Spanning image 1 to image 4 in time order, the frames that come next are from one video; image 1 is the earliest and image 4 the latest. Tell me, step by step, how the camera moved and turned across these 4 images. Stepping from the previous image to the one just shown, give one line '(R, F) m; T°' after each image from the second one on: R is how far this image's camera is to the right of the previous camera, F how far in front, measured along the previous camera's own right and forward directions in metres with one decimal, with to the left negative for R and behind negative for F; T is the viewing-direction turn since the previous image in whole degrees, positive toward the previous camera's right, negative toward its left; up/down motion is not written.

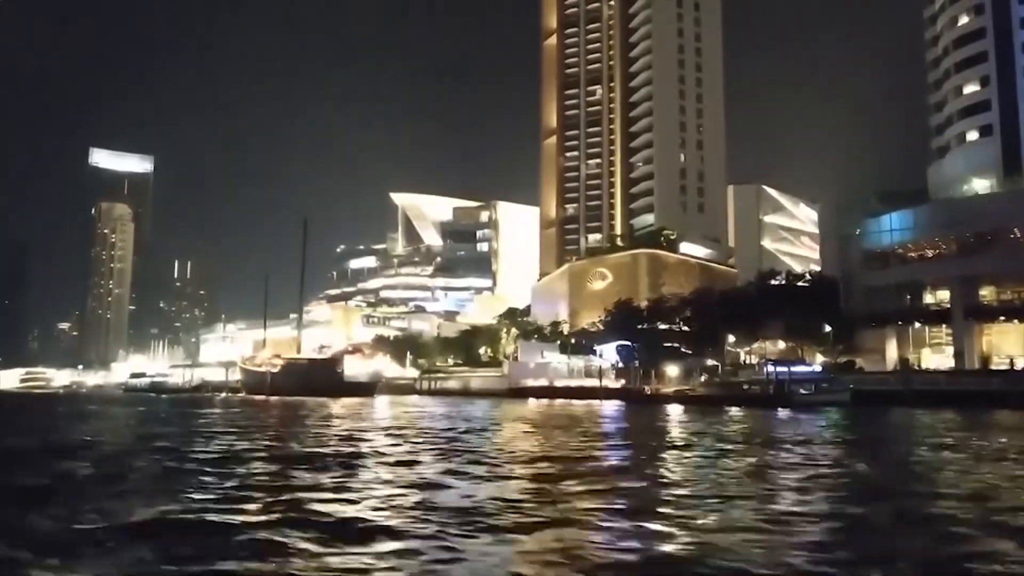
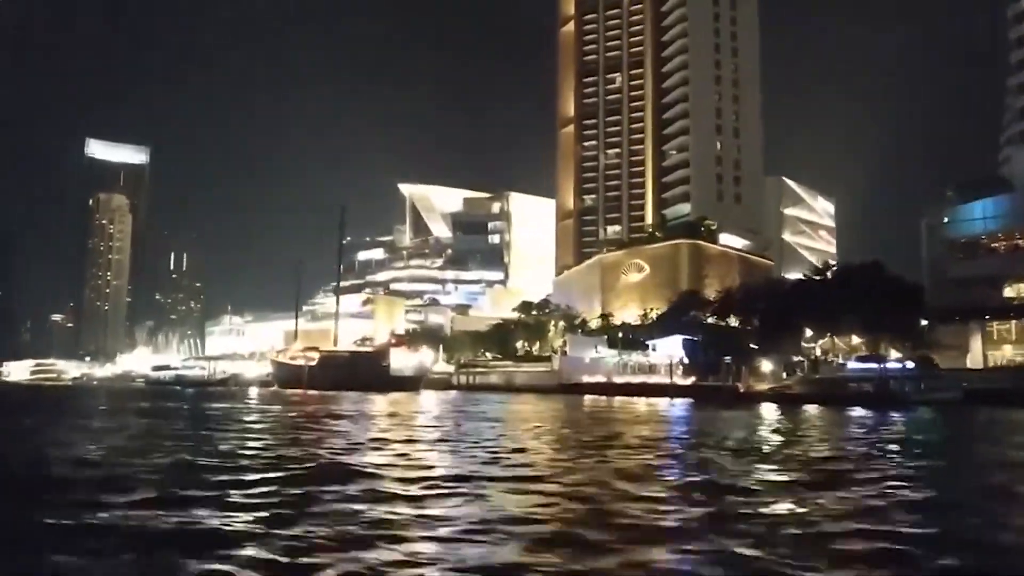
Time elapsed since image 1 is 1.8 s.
(-5.0, +4.6) m; +1°
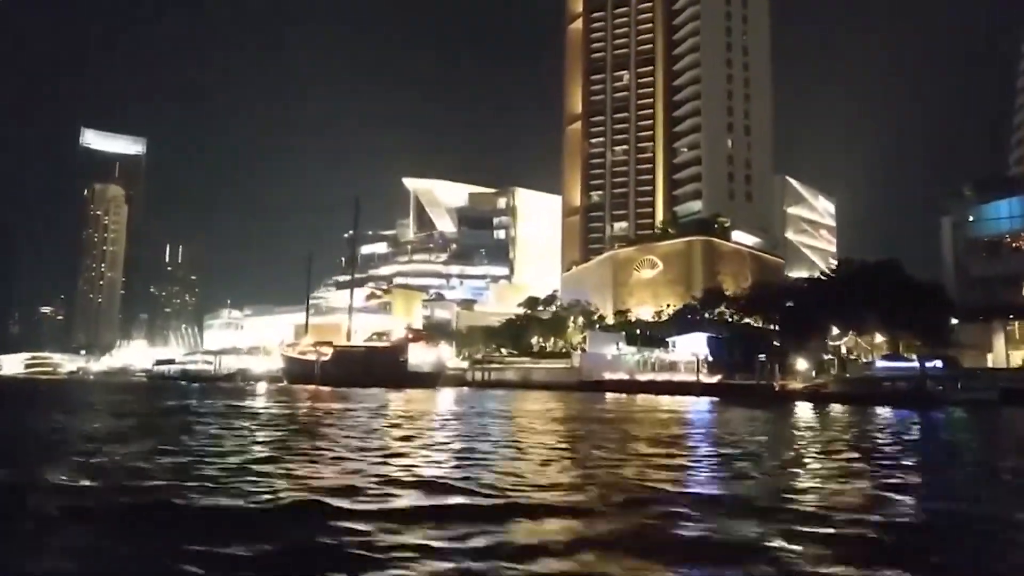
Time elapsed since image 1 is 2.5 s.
(-2.2, +0.5) m; 0°
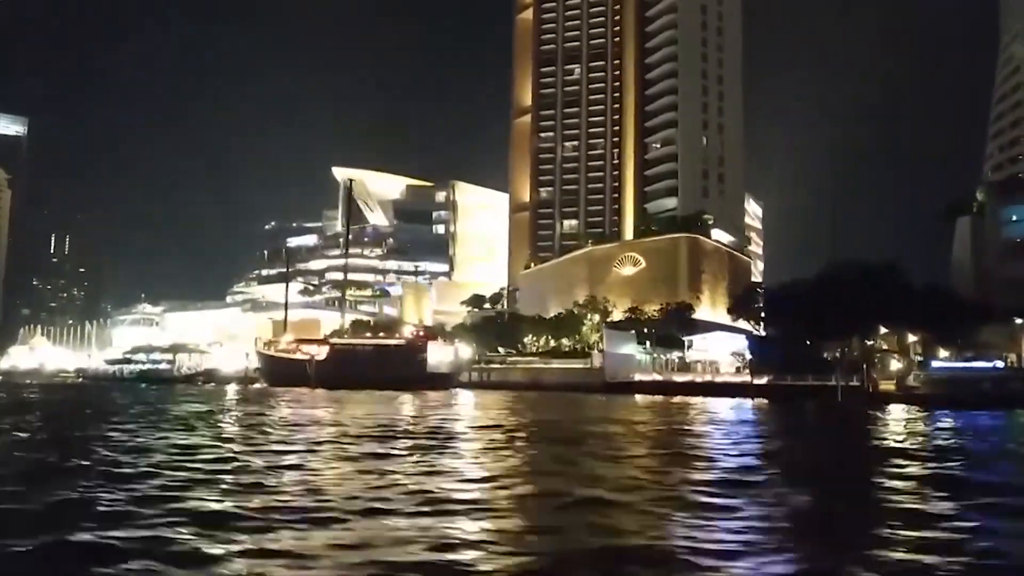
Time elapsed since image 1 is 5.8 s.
(-10.0, +4.7) m; +6°
